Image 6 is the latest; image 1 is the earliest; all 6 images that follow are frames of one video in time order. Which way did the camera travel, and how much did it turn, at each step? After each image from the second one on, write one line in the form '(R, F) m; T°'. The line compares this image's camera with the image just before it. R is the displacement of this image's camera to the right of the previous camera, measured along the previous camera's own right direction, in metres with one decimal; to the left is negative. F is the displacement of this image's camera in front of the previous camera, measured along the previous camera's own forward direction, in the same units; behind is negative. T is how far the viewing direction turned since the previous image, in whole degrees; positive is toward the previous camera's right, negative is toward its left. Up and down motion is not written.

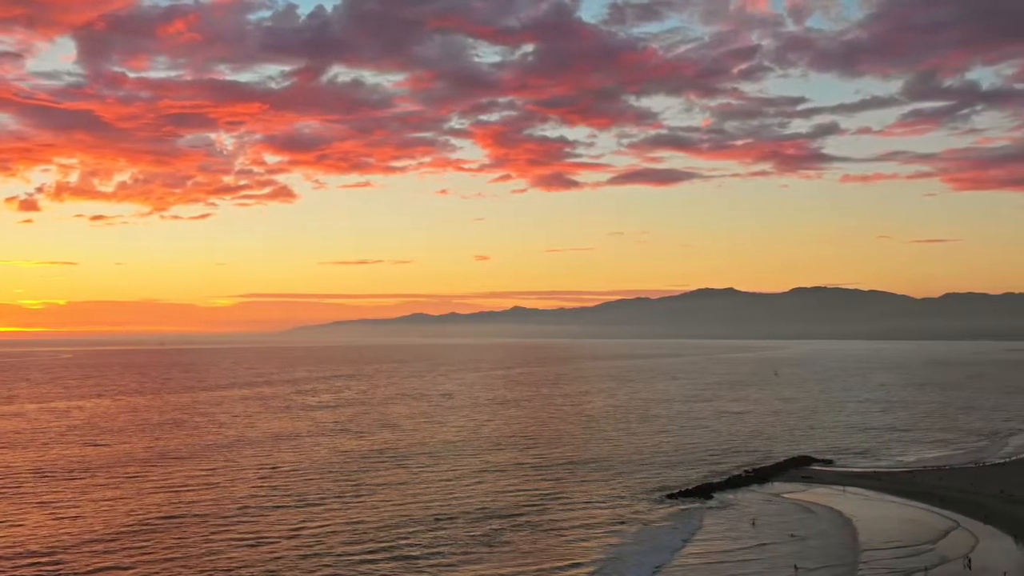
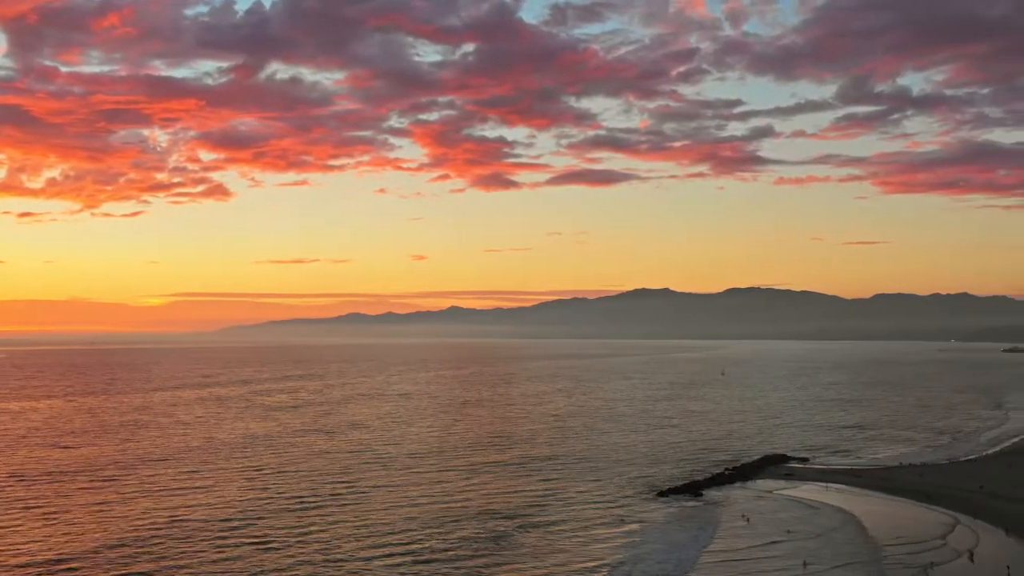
(-0.8, +0.1) m; +2°
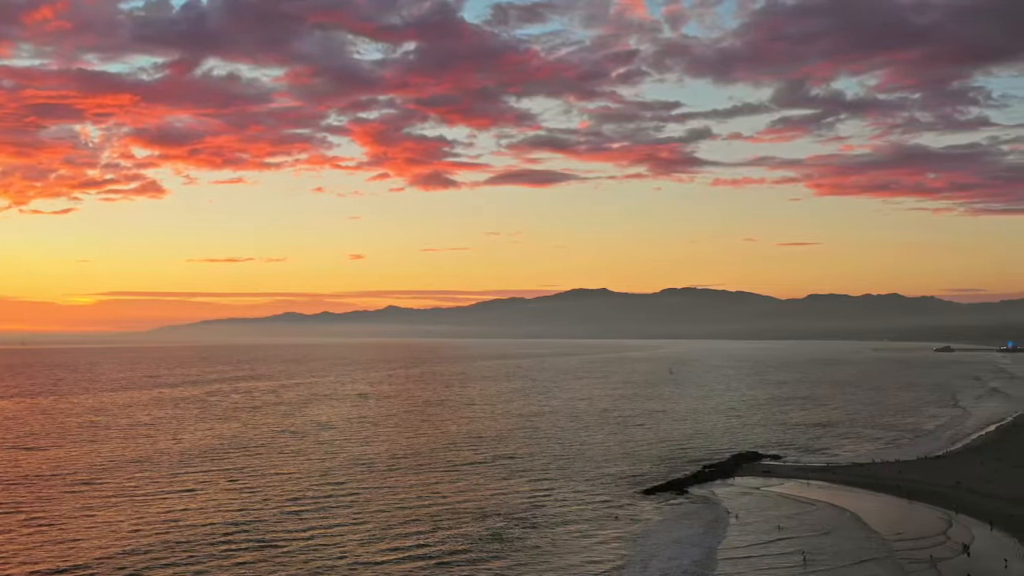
(-0.7, +0.1) m; +3°
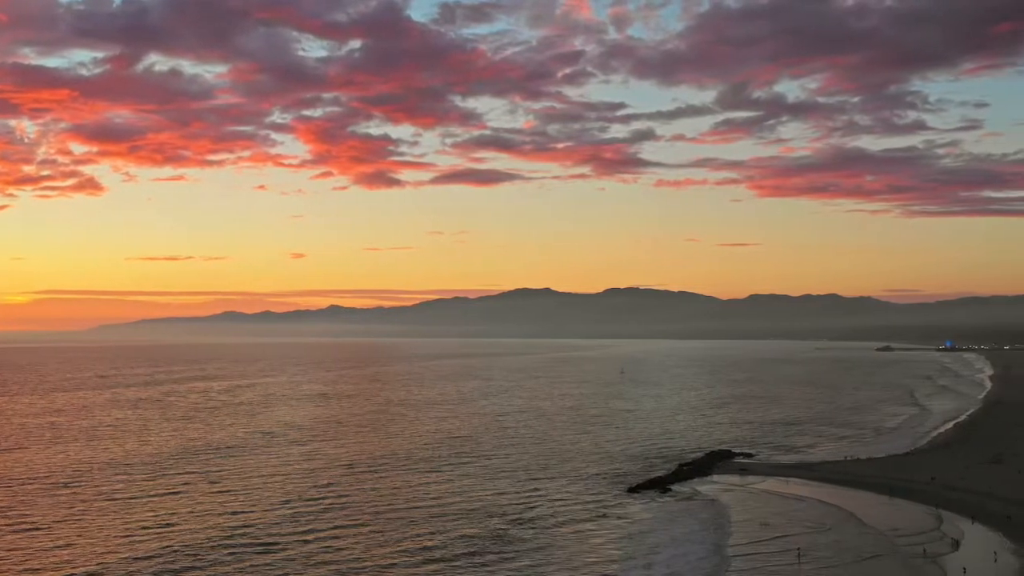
(-0.6, +0.1) m; +2°
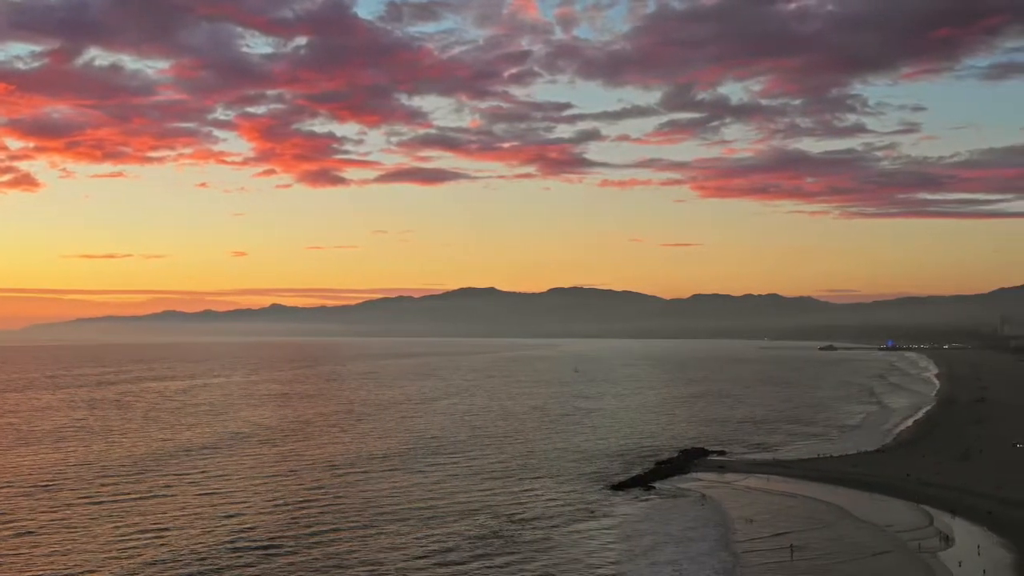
(-0.5, 0.0) m; +2°
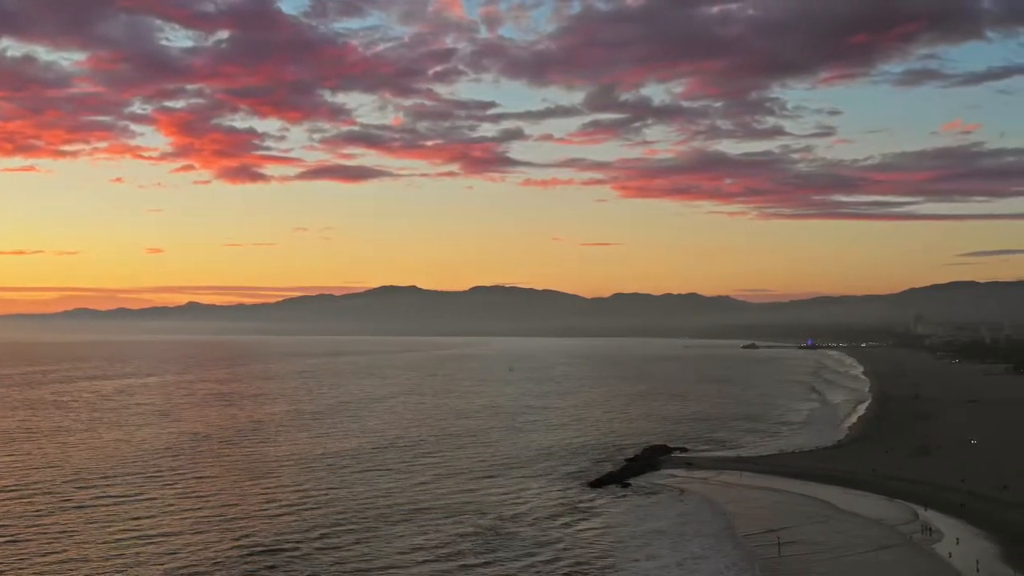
(-0.8, -0.1) m; +3°
